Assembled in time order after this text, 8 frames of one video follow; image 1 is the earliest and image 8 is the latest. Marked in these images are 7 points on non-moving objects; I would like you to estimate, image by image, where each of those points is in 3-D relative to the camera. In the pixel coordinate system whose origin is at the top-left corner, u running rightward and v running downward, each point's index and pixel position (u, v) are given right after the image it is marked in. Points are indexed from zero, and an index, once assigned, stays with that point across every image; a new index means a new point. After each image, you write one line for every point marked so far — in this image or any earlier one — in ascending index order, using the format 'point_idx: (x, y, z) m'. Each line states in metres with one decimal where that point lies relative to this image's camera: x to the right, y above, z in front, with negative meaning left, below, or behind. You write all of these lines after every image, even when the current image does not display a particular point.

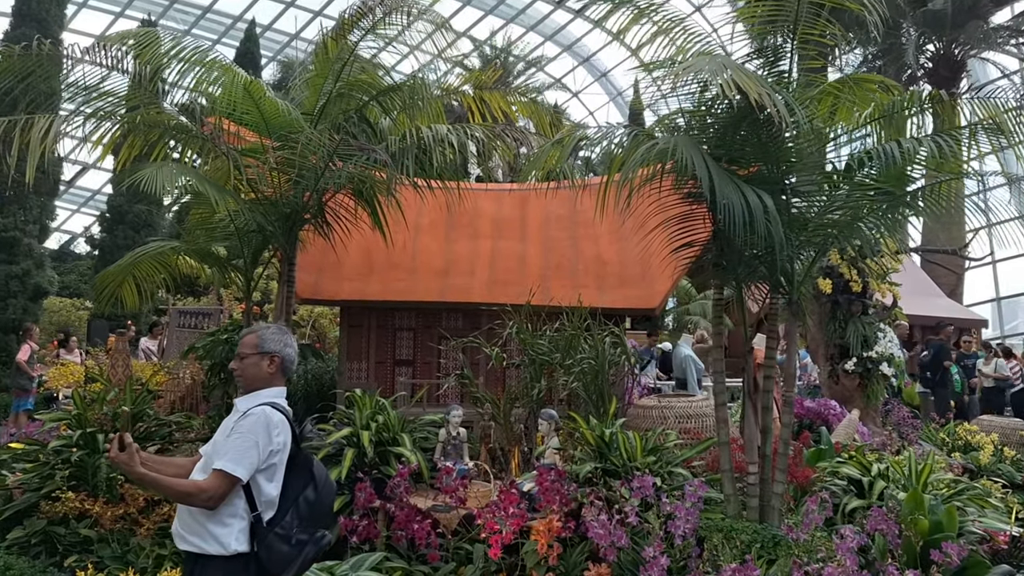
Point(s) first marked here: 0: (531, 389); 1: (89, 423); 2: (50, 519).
0: (+0.1, -0.7, +5.6) m
1: (-2.5, -0.8, +4.8) m
2: (-2.5, -1.3, +4.5) m
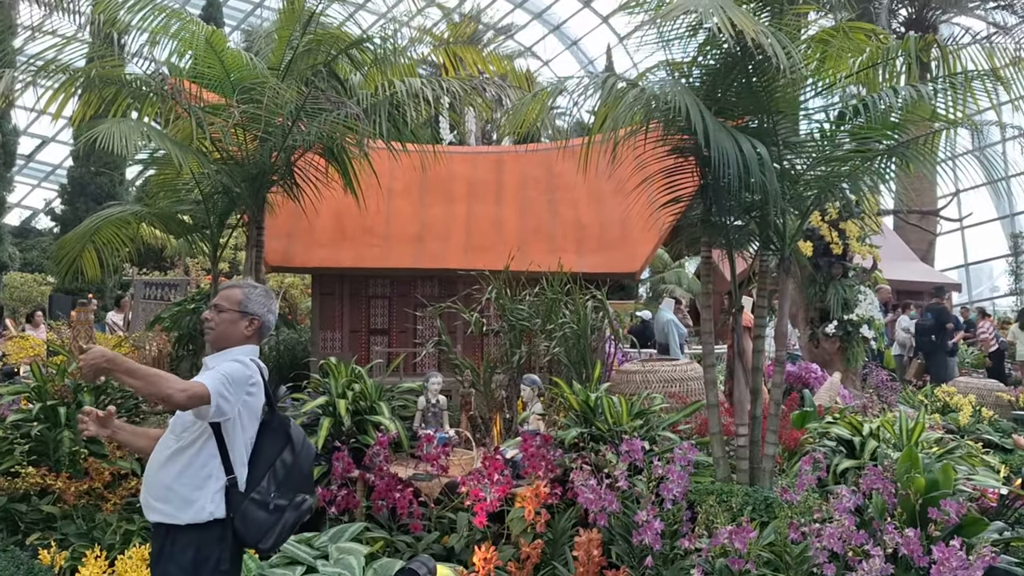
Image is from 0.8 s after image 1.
0: (0.0, -0.4, +5.4) m
1: (-2.6, -0.6, +4.6) m
2: (-2.6, -1.1, +4.3) m
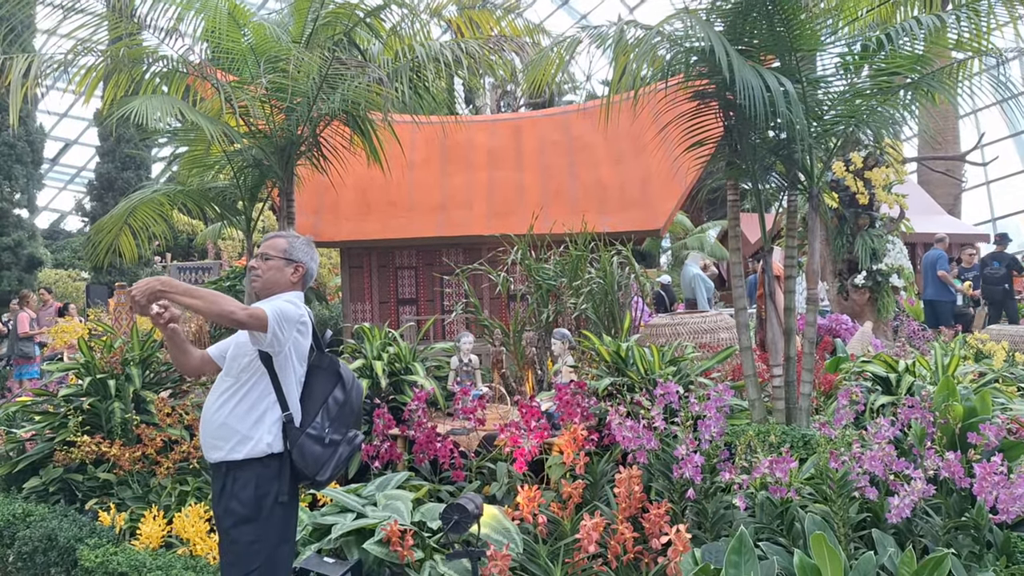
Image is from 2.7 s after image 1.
0: (+0.2, -0.2, +5.5) m
1: (-2.4, -0.5, +4.7) m
2: (-2.4, -1.0, +4.5) m
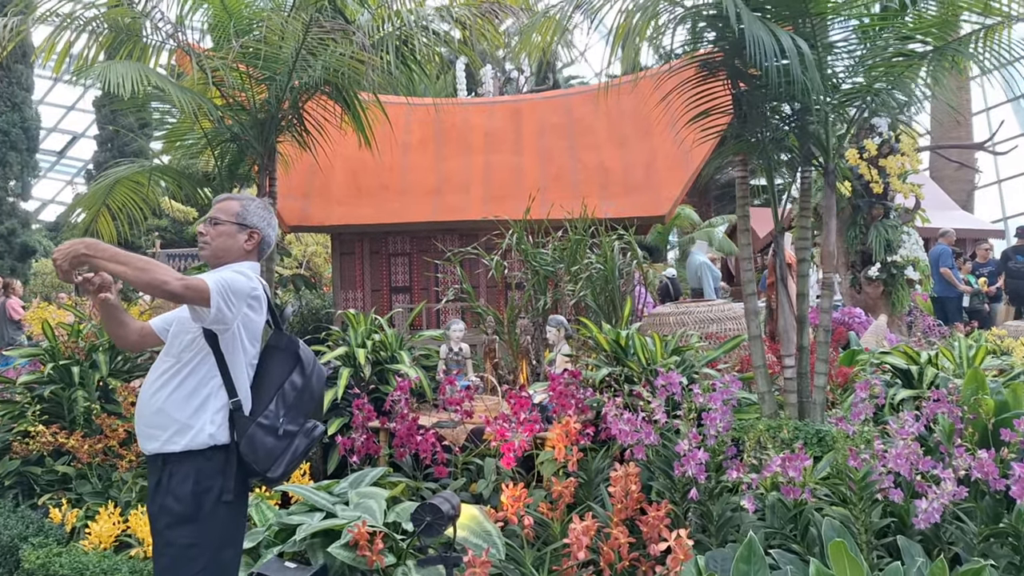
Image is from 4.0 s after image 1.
0: (+0.2, -0.1, +5.1) m
1: (-2.4, -0.4, +4.4) m
2: (-2.5, -0.9, +4.2) m
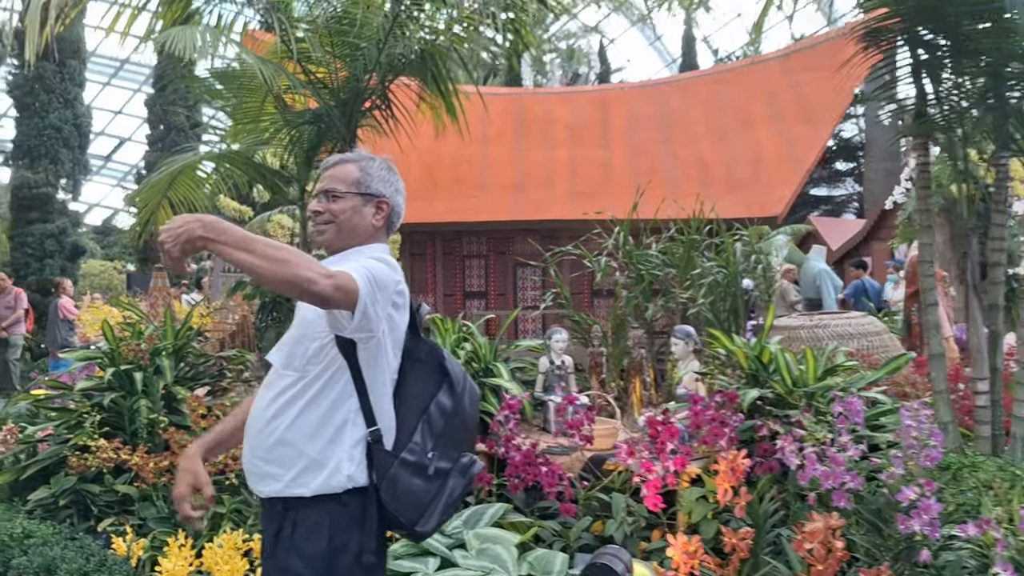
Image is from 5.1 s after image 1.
0: (+0.7, -0.1, +4.6) m
1: (-1.9, -0.3, +4.0) m
2: (-1.9, -0.8, +3.7) m
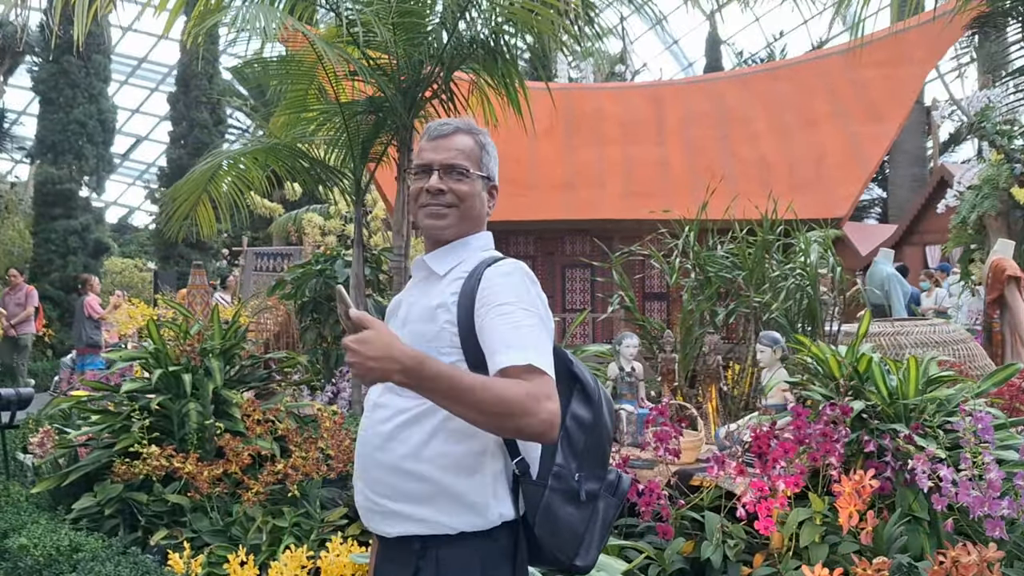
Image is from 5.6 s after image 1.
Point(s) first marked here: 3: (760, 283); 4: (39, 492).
0: (+1.1, -0.1, +4.3) m
1: (-1.5, -0.3, +3.8) m
2: (-1.6, -0.8, +3.5) m
3: (+1.3, 0.0, +4.3) m
4: (-2.1, -0.9, +3.6) m
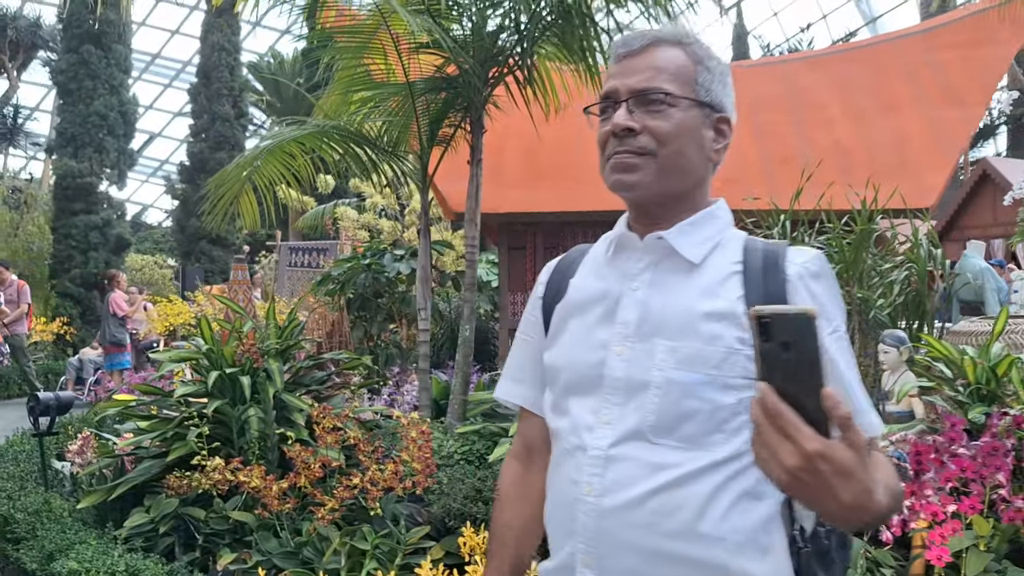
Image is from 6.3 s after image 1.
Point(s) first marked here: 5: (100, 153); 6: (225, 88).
0: (+1.4, -0.1, +4.0) m
1: (-1.2, -0.3, +3.4) m
2: (-1.2, -0.8, +3.1) m
3: (+1.6, +0.1, +3.9) m
4: (-1.7, -0.9, +3.3) m
5: (-6.7, +2.2, +13.4) m
6: (-5.4, +3.8, +15.6) m
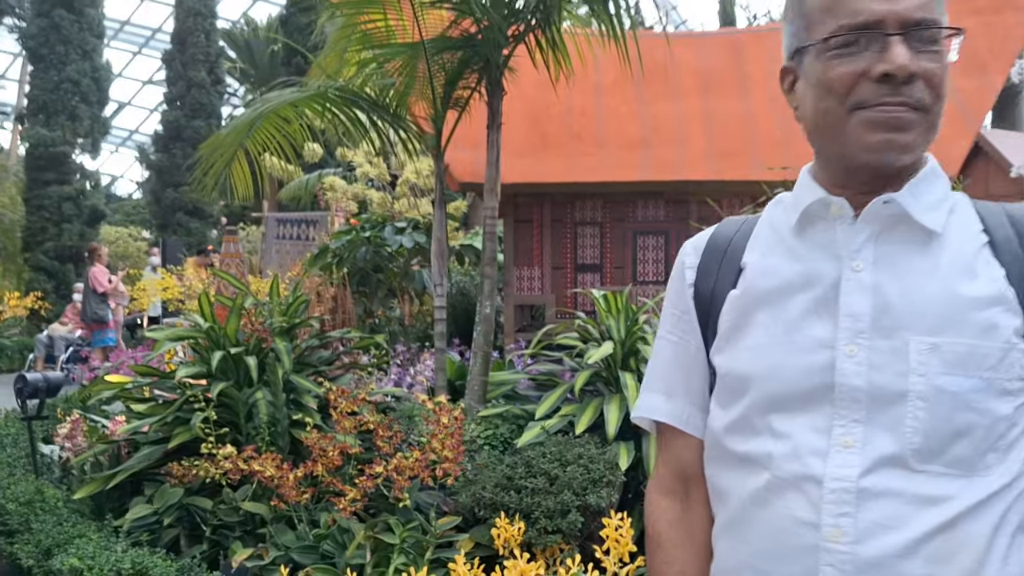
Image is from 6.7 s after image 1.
0: (+1.5, 0.0, +3.8) m
1: (-1.1, -0.2, +3.2) m
2: (-1.1, -0.7, +2.9) m
3: (+1.7, +0.2, +3.7) m
4: (-1.6, -0.8, +3.0) m
5: (-6.9, +2.6, +12.9) m
6: (-5.7, +4.3, +15.1) m
